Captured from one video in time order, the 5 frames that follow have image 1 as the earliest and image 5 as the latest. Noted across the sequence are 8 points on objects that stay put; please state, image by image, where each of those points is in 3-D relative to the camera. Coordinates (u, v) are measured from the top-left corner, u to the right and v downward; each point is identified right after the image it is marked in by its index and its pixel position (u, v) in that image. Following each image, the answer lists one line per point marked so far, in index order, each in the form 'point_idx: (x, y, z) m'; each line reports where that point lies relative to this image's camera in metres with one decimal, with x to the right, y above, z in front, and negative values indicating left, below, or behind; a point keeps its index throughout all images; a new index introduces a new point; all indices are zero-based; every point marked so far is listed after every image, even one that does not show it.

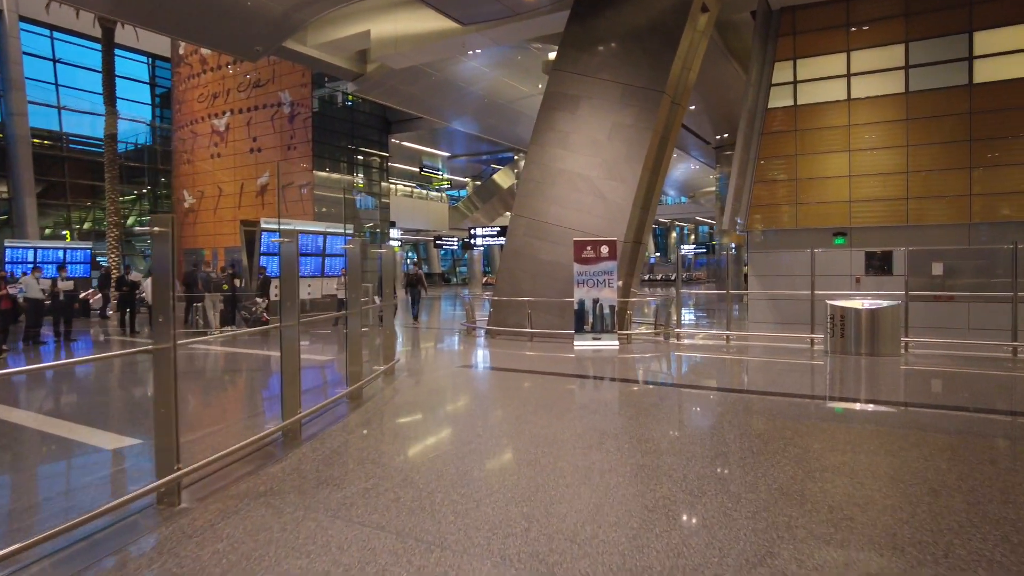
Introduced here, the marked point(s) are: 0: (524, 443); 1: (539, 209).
0: (+0.1, -1.1, +4.8) m
1: (+0.5, +1.4, +11.6) m
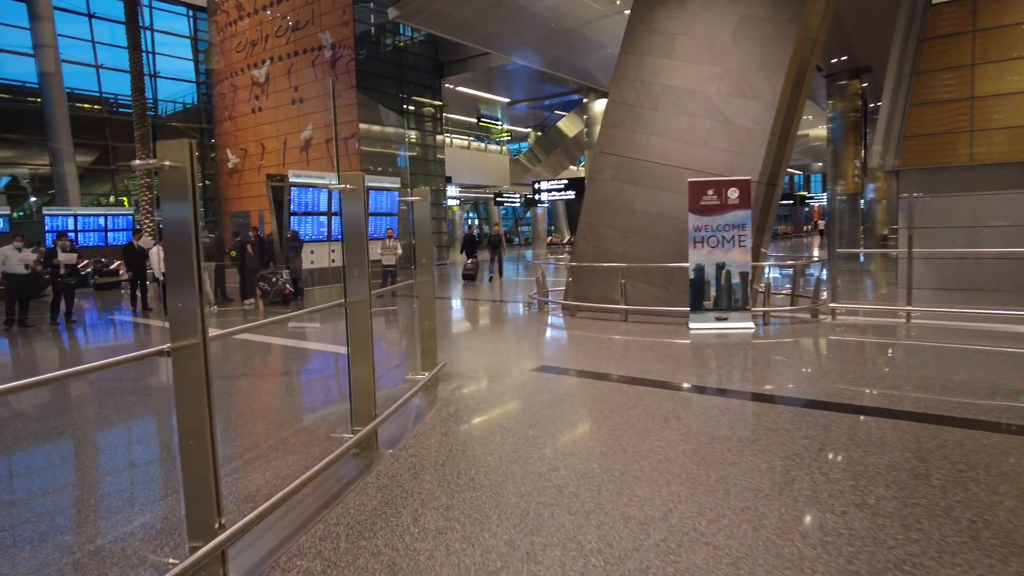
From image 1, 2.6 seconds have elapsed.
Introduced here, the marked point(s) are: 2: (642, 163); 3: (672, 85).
0: (+0.6, -1.0, +2.2) m
1: (+1.6, +1.9, +8.7) m
2: (+1.7, +1.7, +8.7) m
3: (+2.0, +2.6, +8.4) m
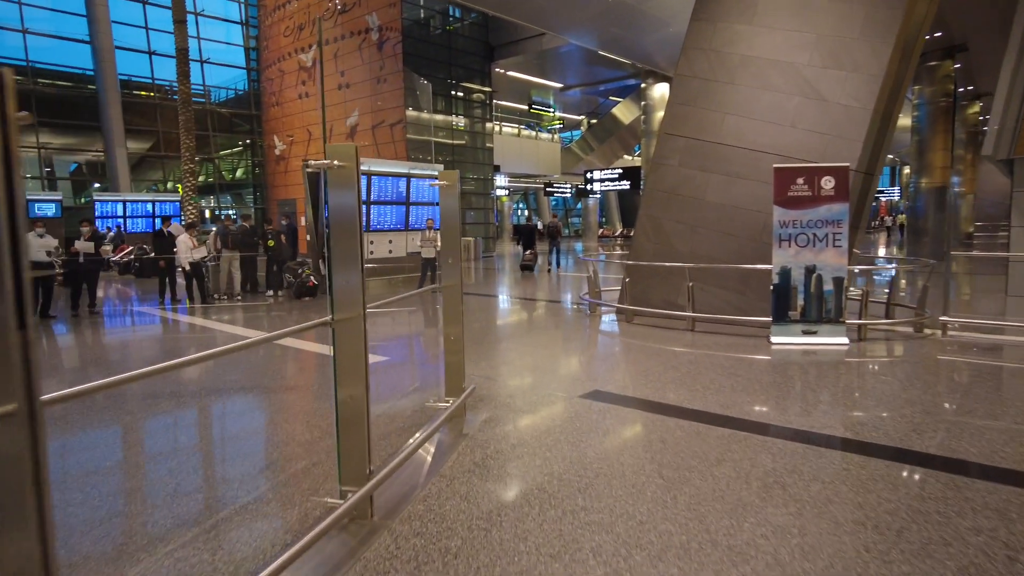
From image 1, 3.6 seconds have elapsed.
0: (+0.7, -1.1, +1.1) m
1: (+2.2, +1.9, +7.5) m
2: (+2.3, +1.6, +7.5) m
3: (+2.6, +2.6, +7.2) m
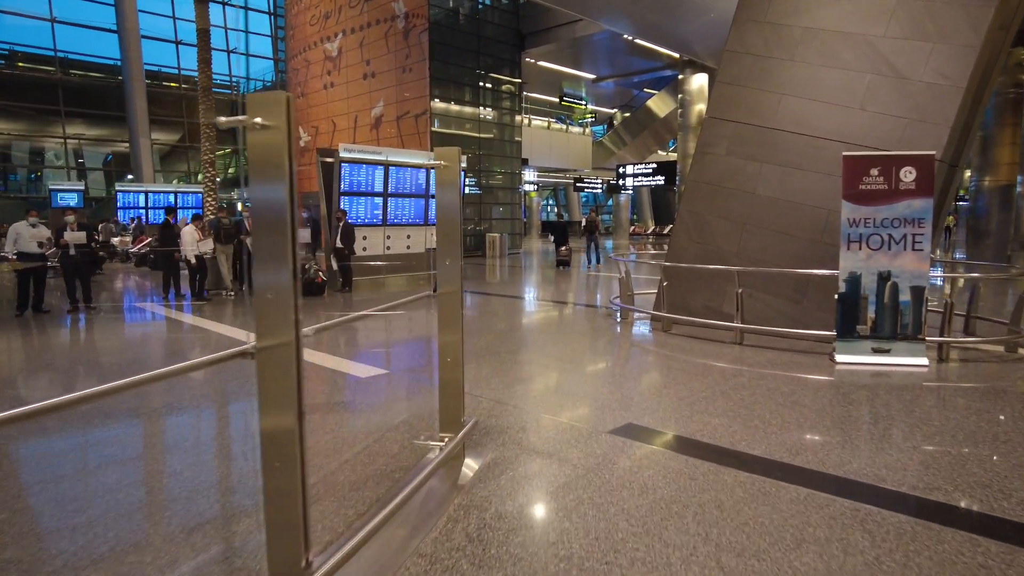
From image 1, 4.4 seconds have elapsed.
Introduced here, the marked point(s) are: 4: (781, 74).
0: (+0.6, -1.2, +0.2) m
1: (+2.5, +1.8, +6.5) m
2: (+2.6, +1.5, +6.5) m
3: (+2.9, +2.5, +6.2) m
4: (+2.7, +2.1, +6.4) m
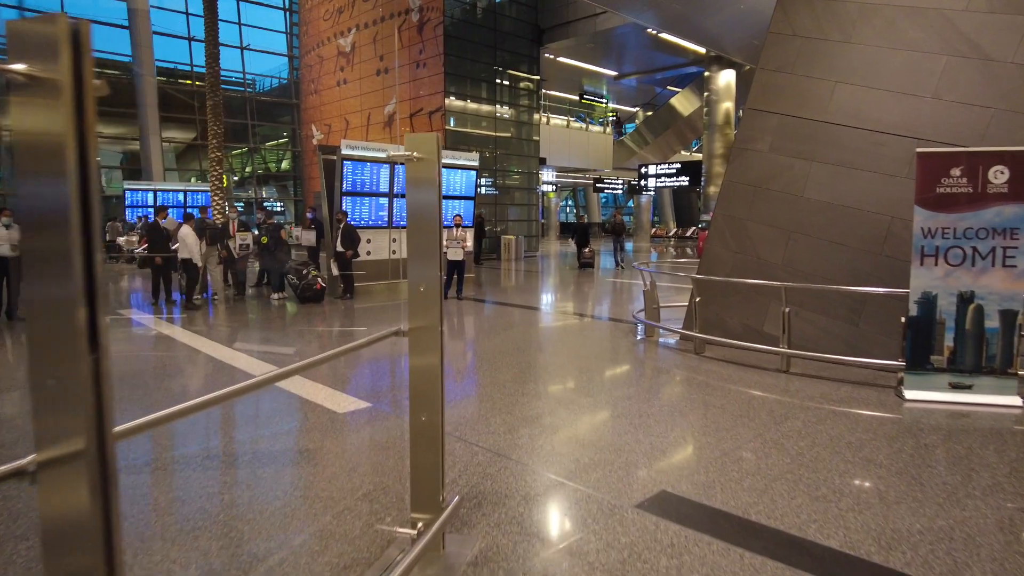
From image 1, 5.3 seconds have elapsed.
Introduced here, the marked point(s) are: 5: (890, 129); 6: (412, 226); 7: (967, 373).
0: (+0.5, -1.4, -0.6) m
1: (+2.6, +1.7, +5.6) m
2: (+2.7, +1.4, +5.6) m
3: (+3.0, +2.3, +5.3) m
4: (+2.8, +2.0, +5.5) m
5: (+3.1, +1.3, +5.3) m
6: (-0.4, +0.2, +2.5) m
7: (+3.2, -0.6, +4.6) m
